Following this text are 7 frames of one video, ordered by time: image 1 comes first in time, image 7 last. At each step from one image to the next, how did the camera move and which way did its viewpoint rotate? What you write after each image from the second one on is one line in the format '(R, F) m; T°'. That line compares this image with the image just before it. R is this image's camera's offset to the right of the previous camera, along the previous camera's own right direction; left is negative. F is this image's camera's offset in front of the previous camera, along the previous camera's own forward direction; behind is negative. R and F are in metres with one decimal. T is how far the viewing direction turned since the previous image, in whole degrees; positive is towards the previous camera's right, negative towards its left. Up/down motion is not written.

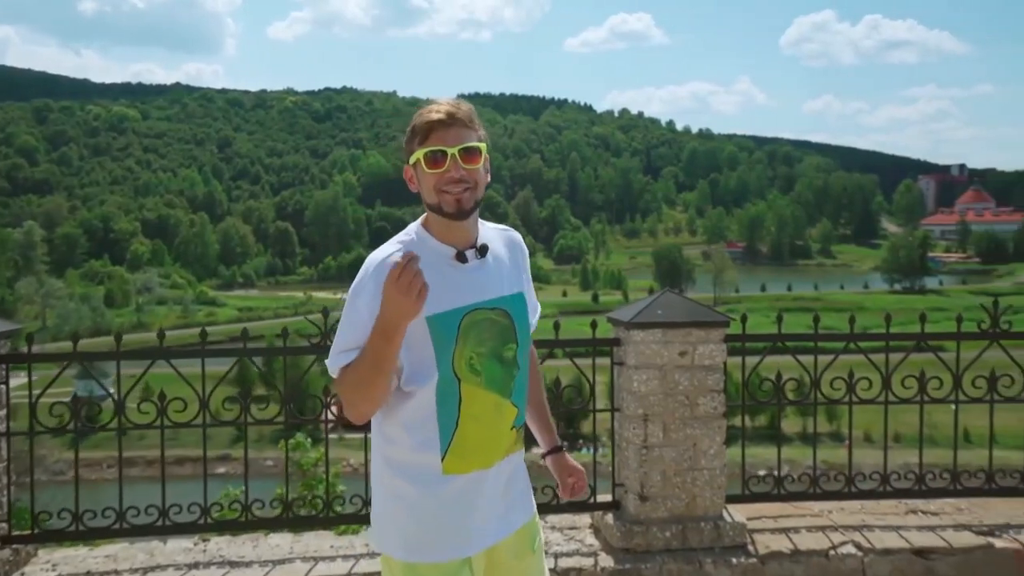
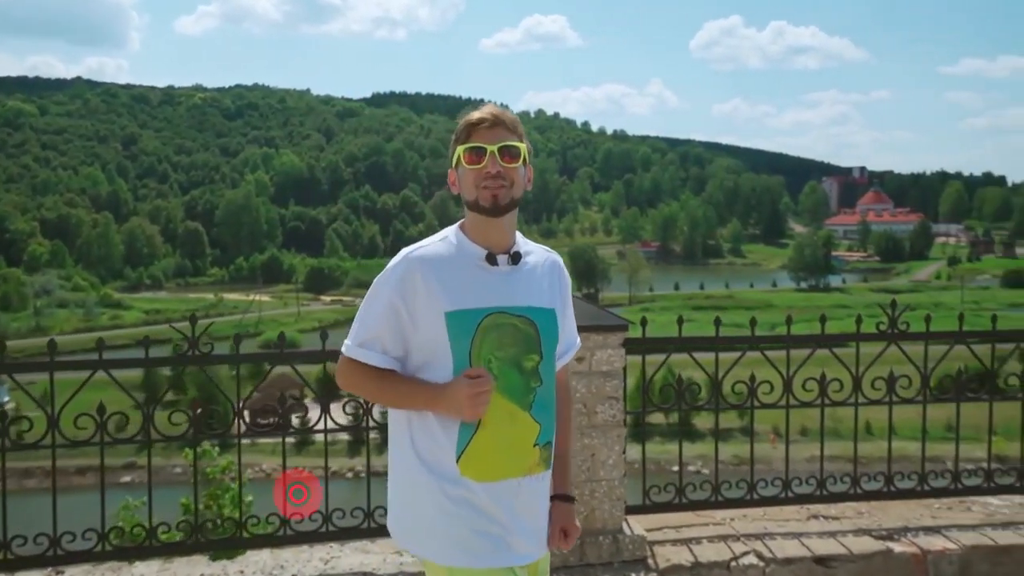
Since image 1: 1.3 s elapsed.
(+0.1, +0.1) m; +5°
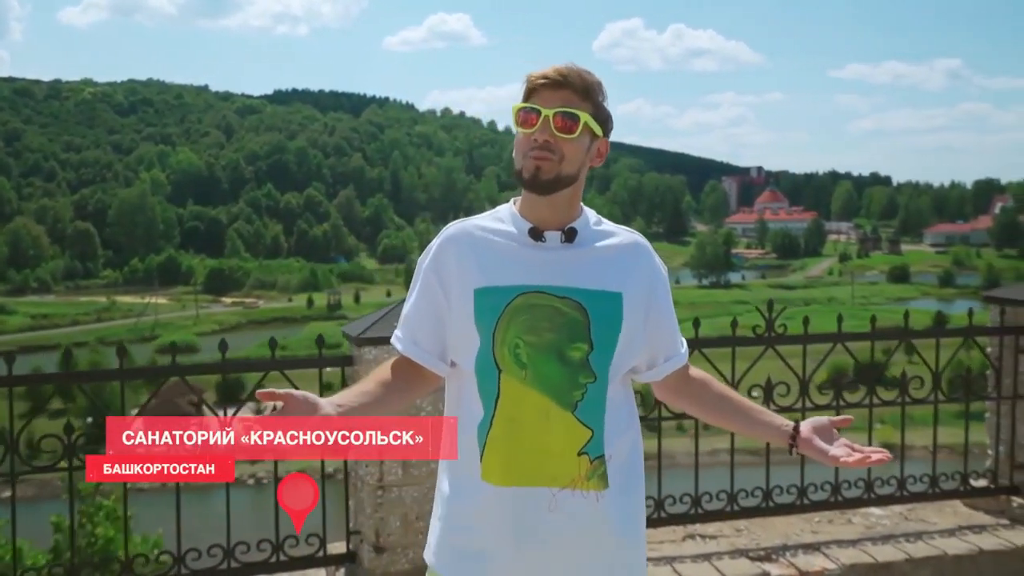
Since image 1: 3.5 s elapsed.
(-0.8, +0.3) m; +6°
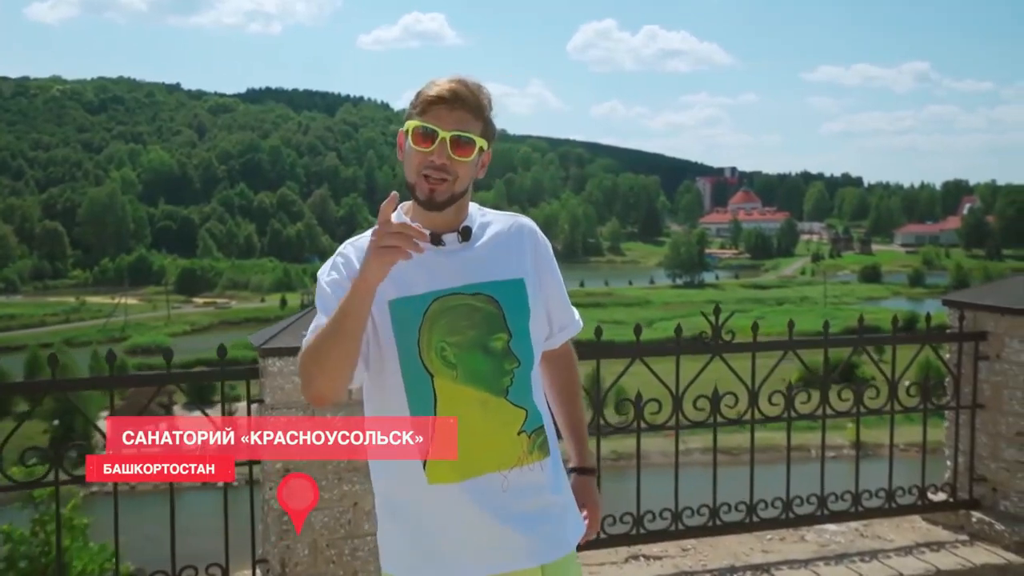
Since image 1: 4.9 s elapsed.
(+0.1, +0.2) m; +2°
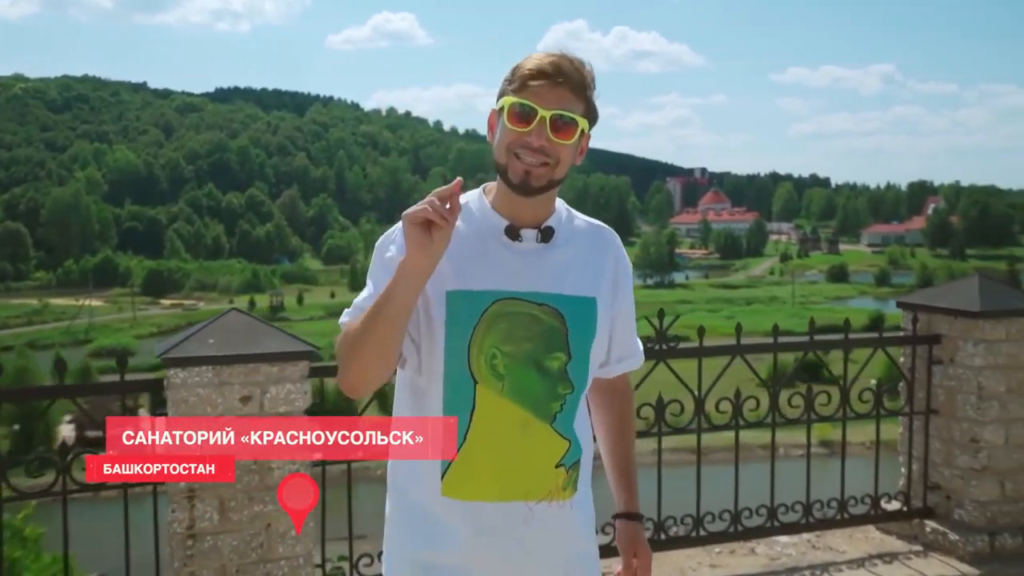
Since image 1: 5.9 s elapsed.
(+0.2, +0.2) m; +2°
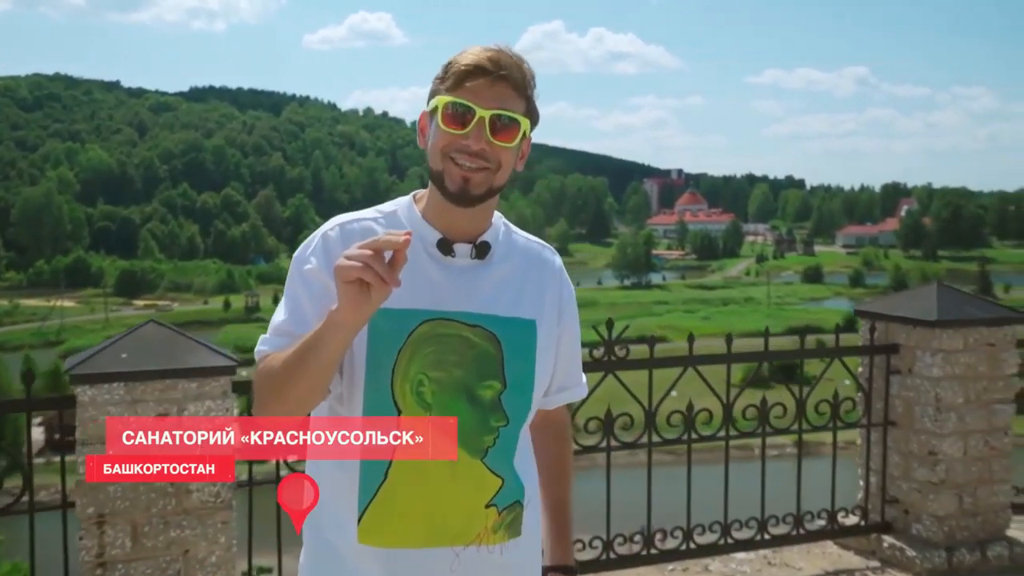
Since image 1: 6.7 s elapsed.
(+0.1, +0.1) m; +1°
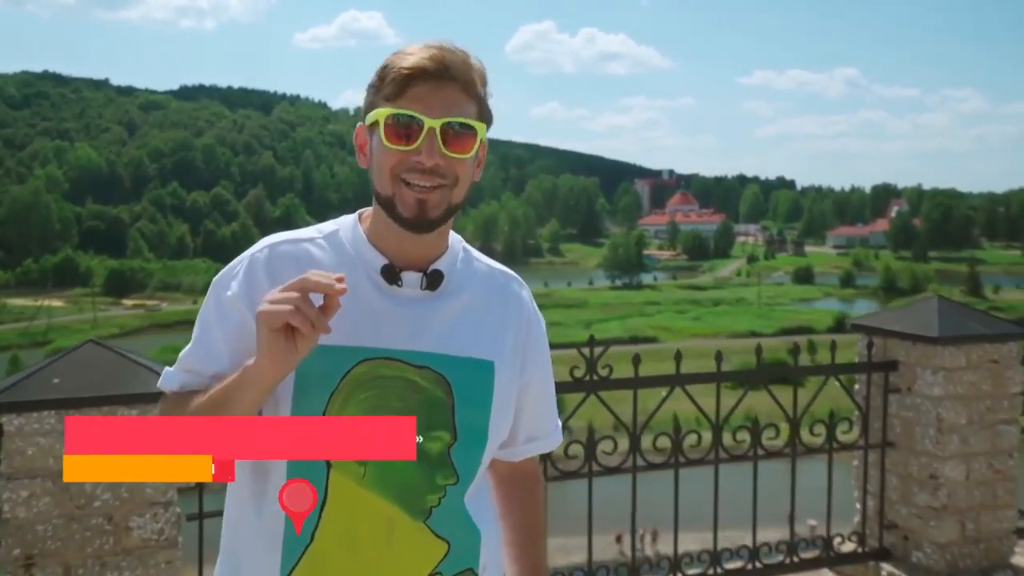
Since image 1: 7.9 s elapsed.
(+0.1, +0.2) m; +1°
